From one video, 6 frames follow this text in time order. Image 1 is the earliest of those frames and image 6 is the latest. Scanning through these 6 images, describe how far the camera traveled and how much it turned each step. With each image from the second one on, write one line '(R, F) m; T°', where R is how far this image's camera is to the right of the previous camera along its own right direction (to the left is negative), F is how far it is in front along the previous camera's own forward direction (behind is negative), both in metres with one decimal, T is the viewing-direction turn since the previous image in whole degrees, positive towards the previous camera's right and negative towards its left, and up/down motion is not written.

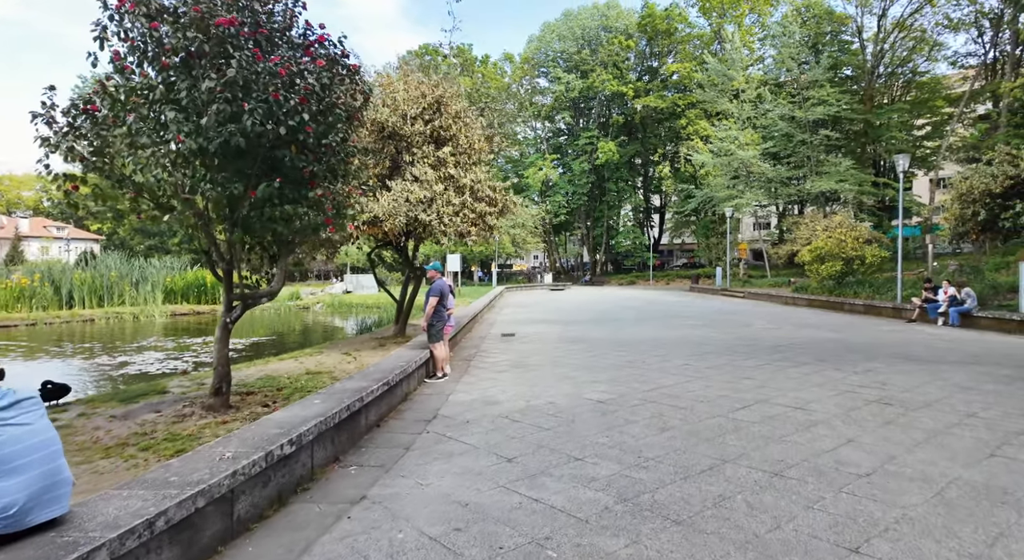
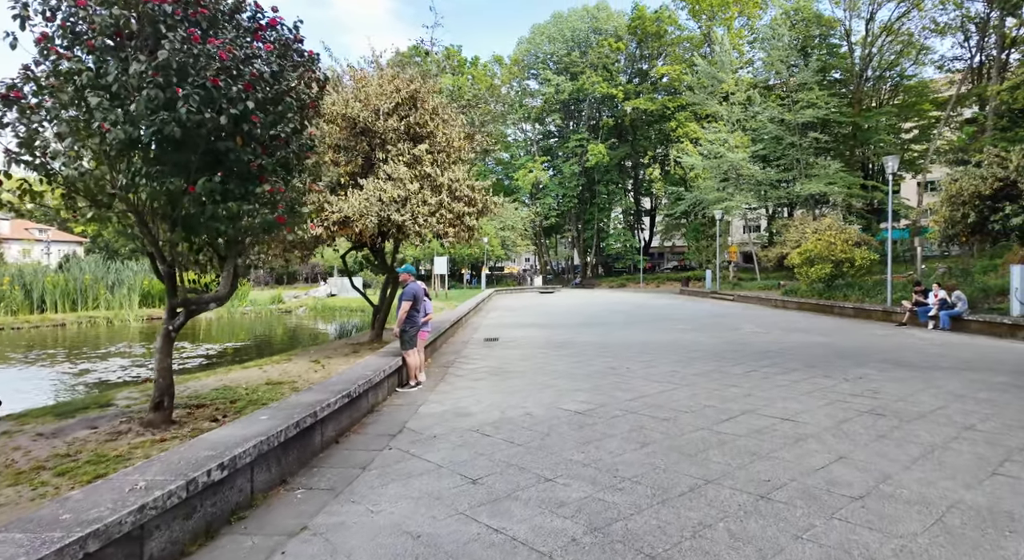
(+0.2, +0.3) m; +1°
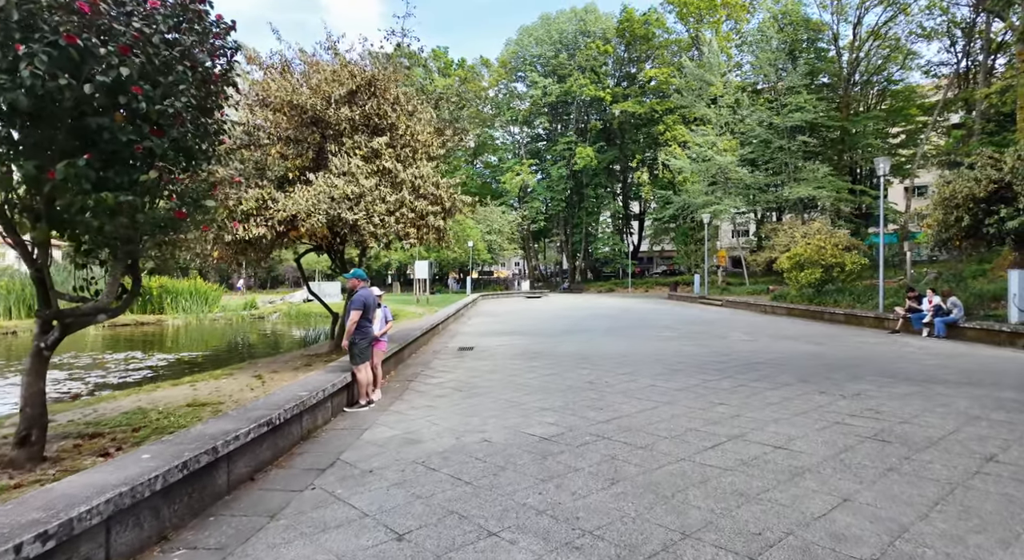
(+0.3, +0.7) m; +1°
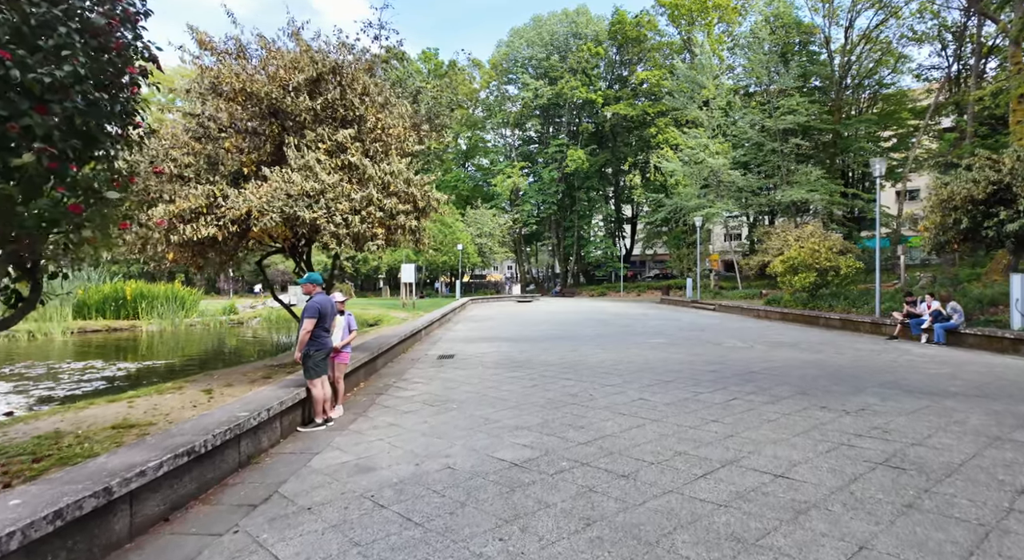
(+0.2, +0.6) m; +1°
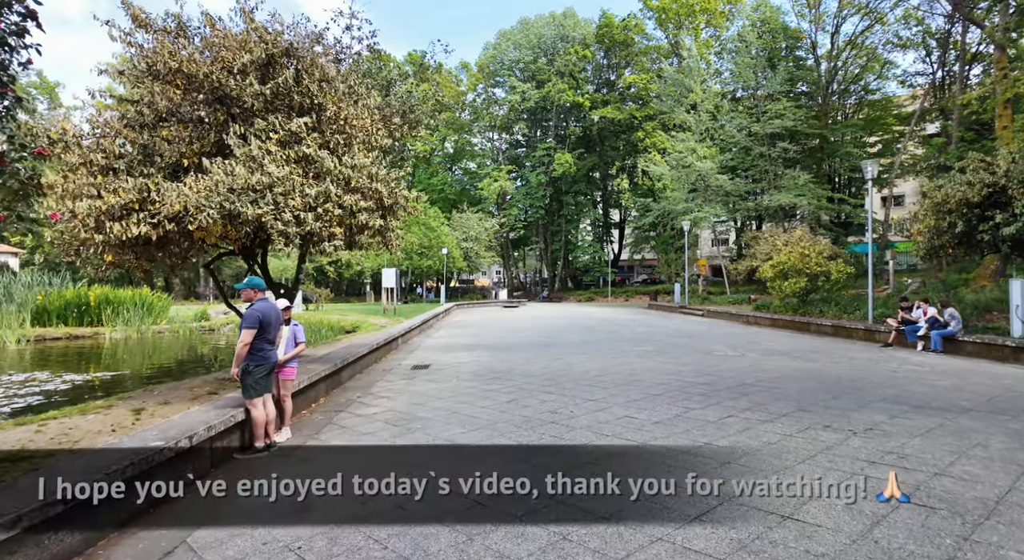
(+0.2, +0.7) m; +1°
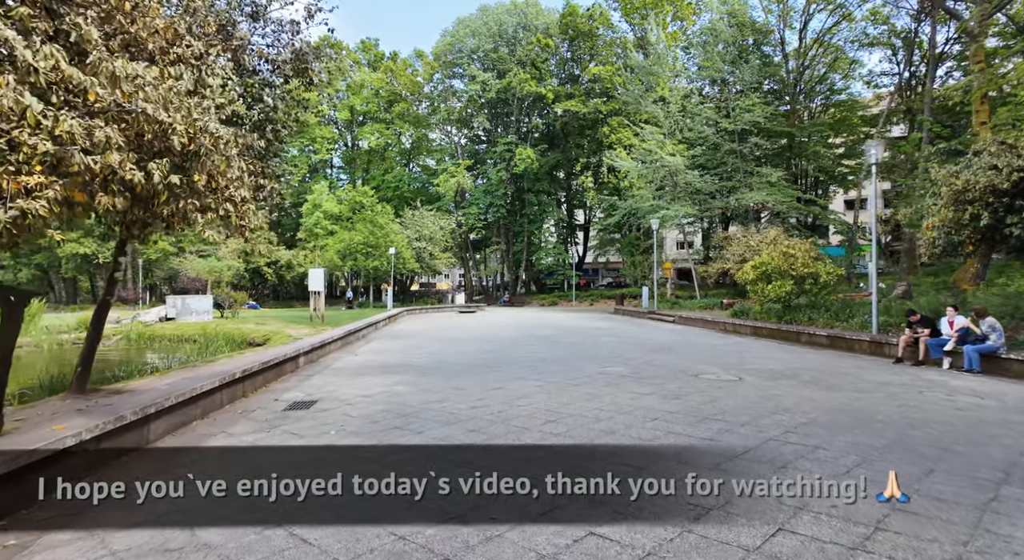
(+0.6, +3.0) m; +3°
